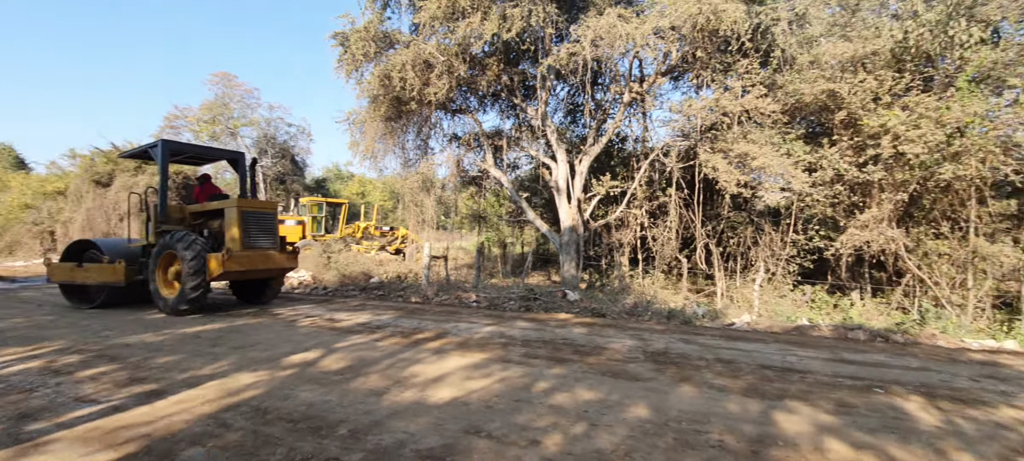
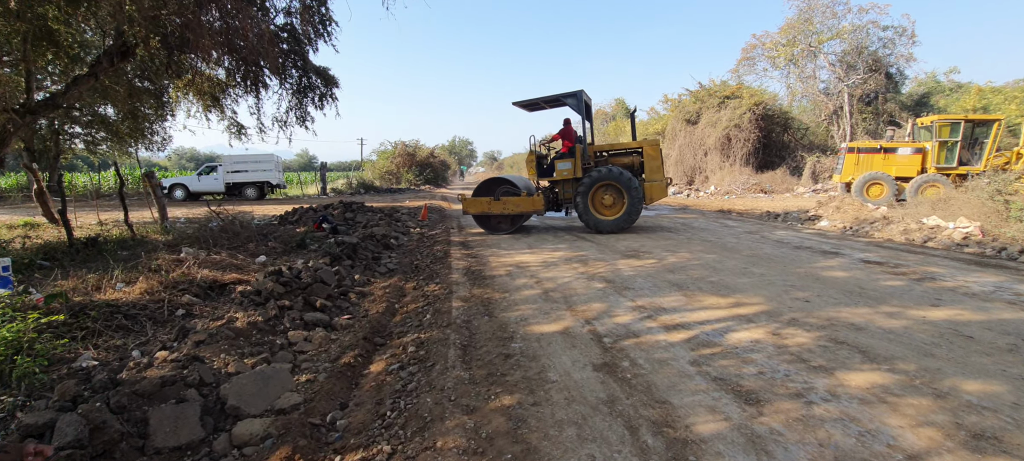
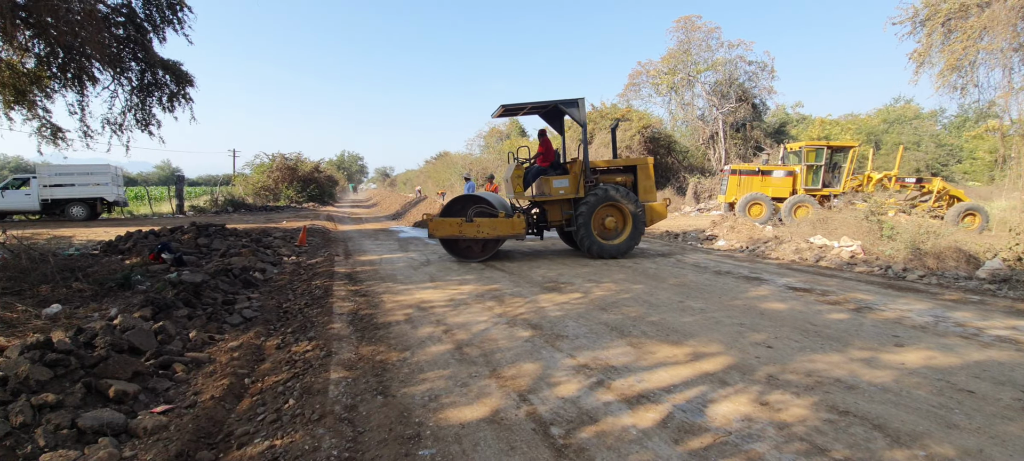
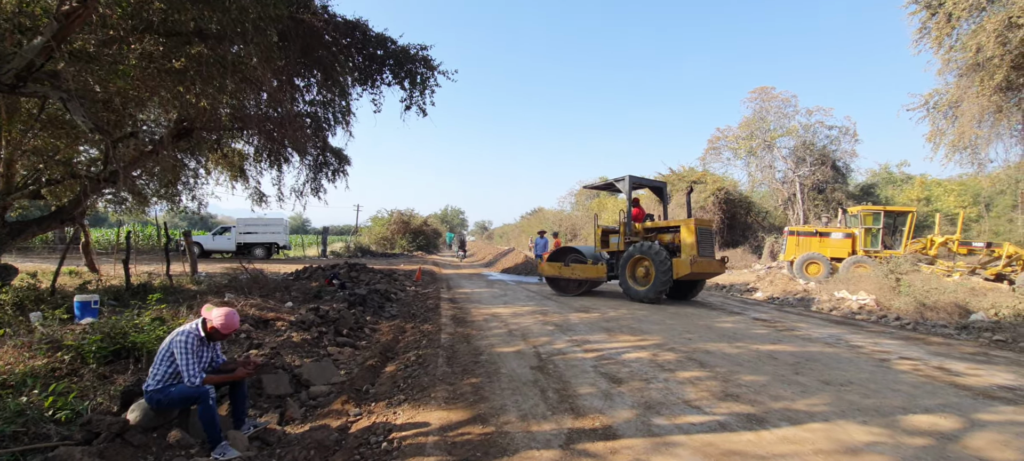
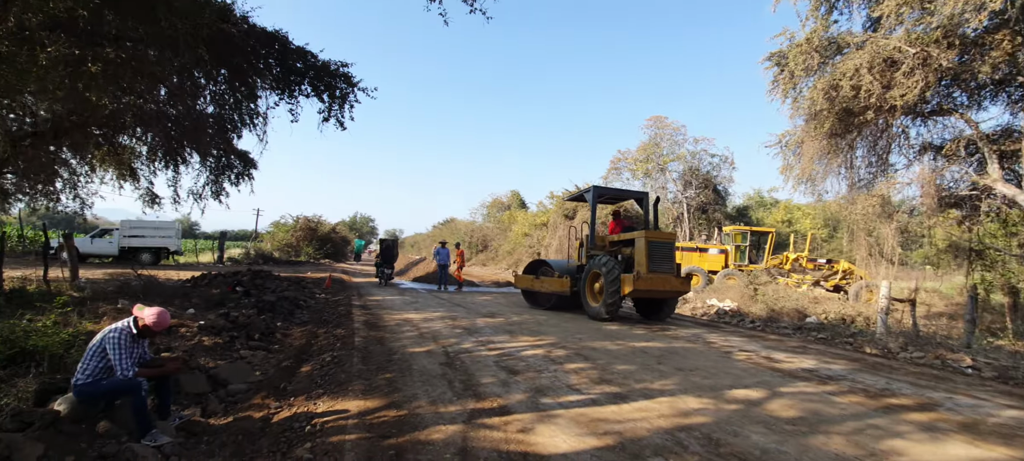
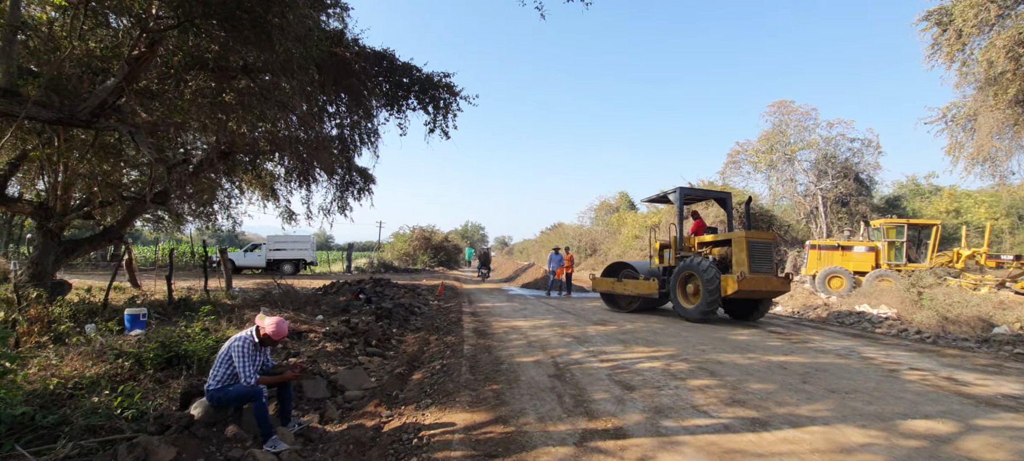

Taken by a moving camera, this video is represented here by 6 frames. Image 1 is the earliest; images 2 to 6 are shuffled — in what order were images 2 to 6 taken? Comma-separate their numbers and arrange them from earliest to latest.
5, 6, 4, 2, 3
